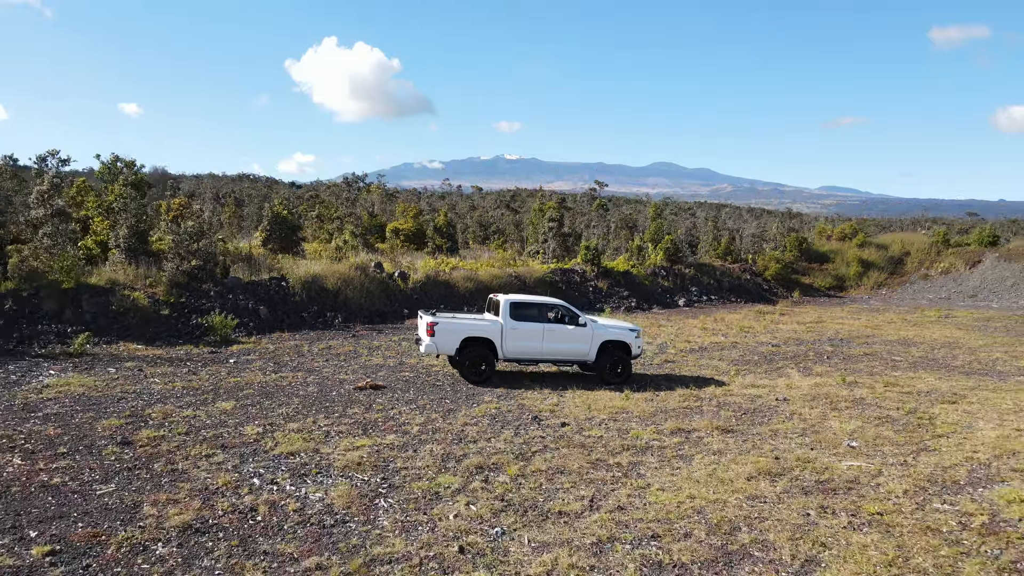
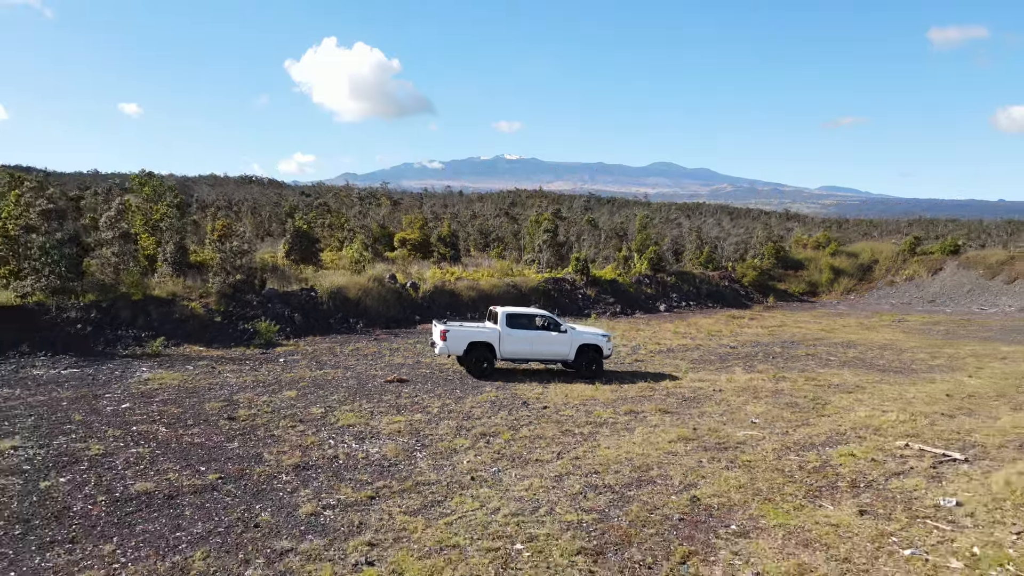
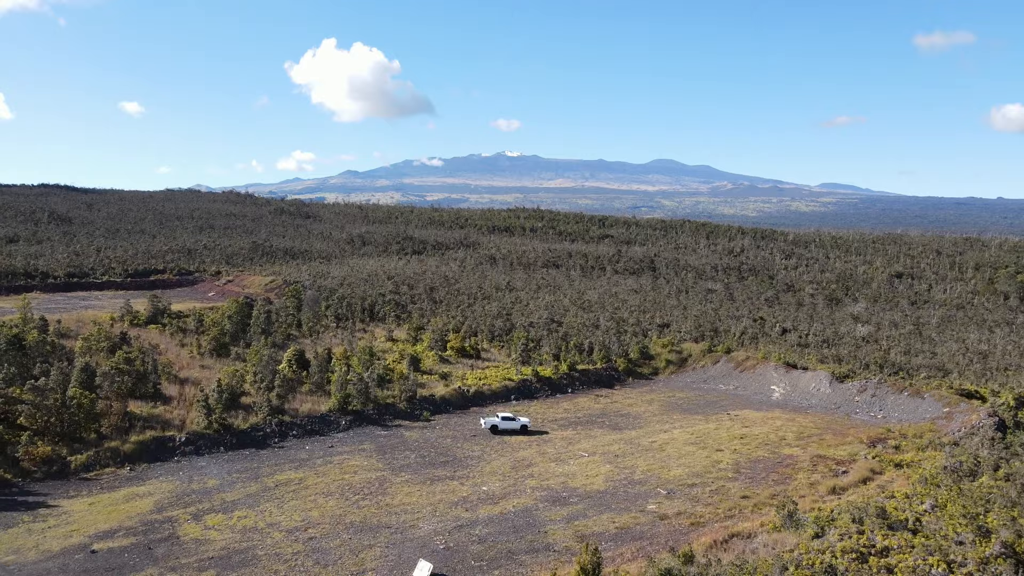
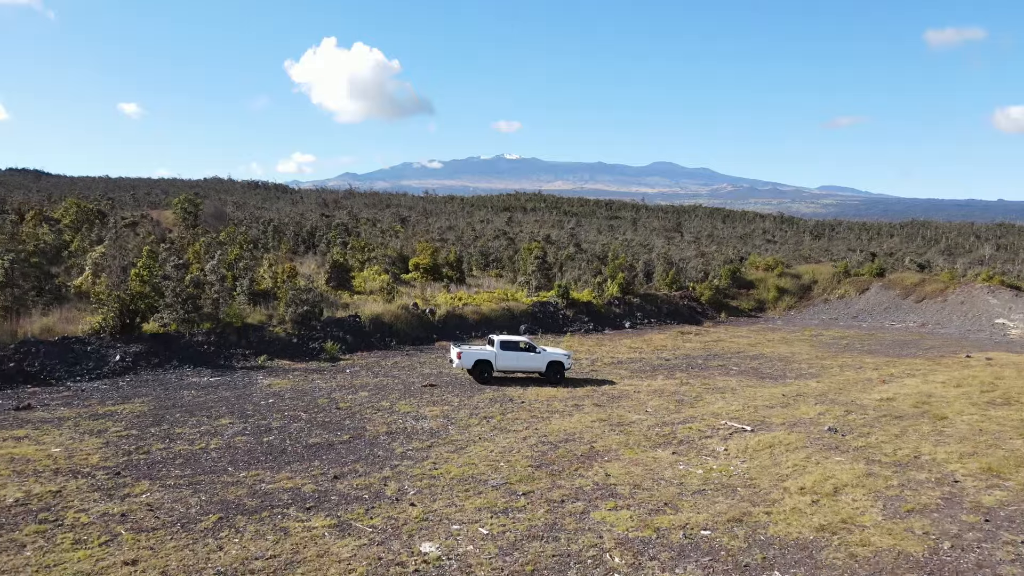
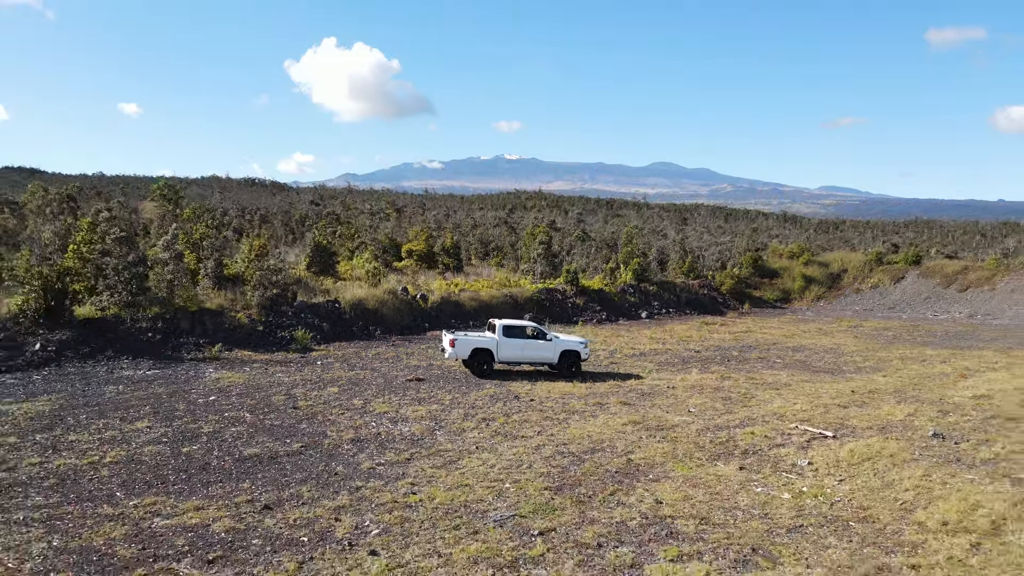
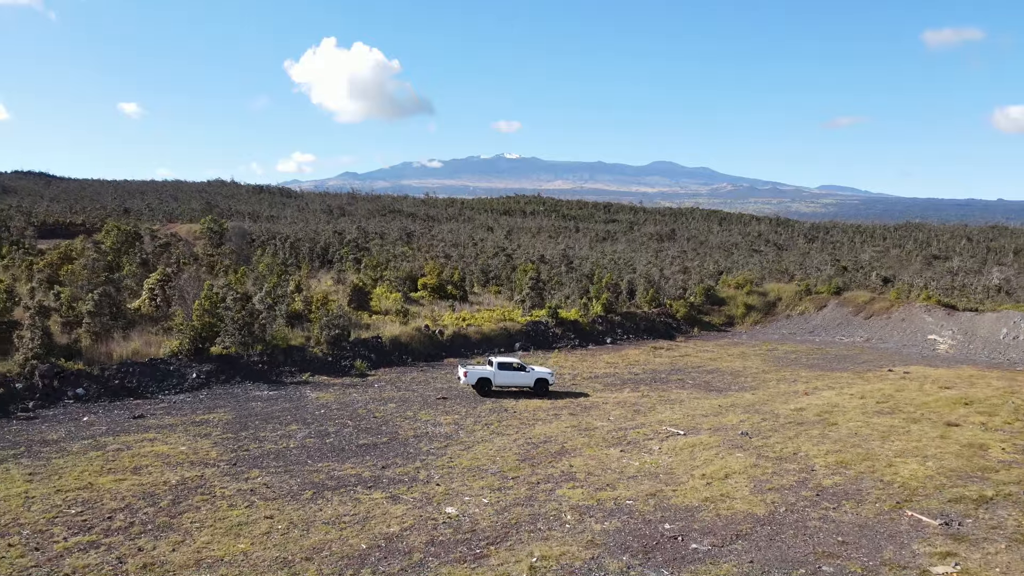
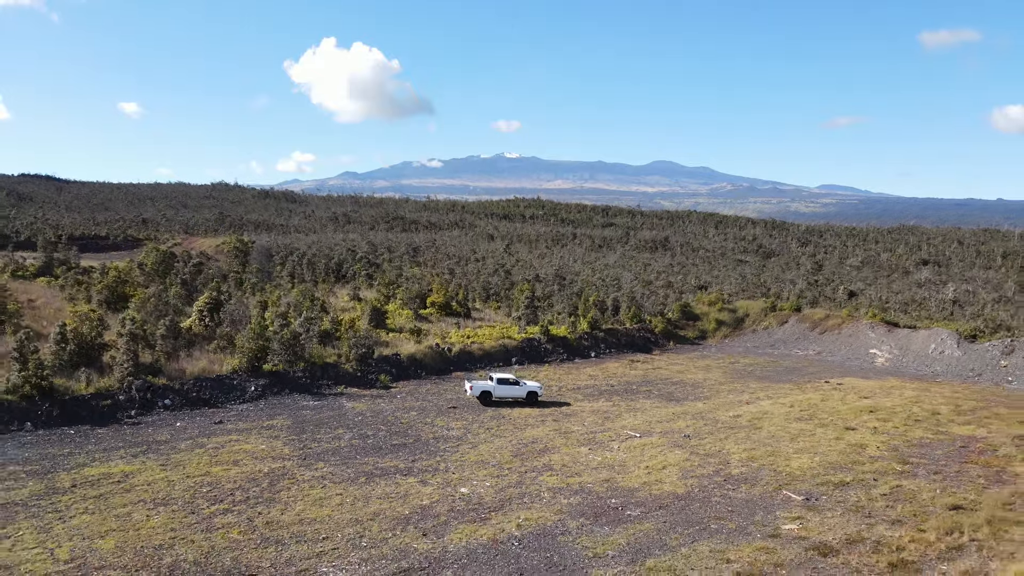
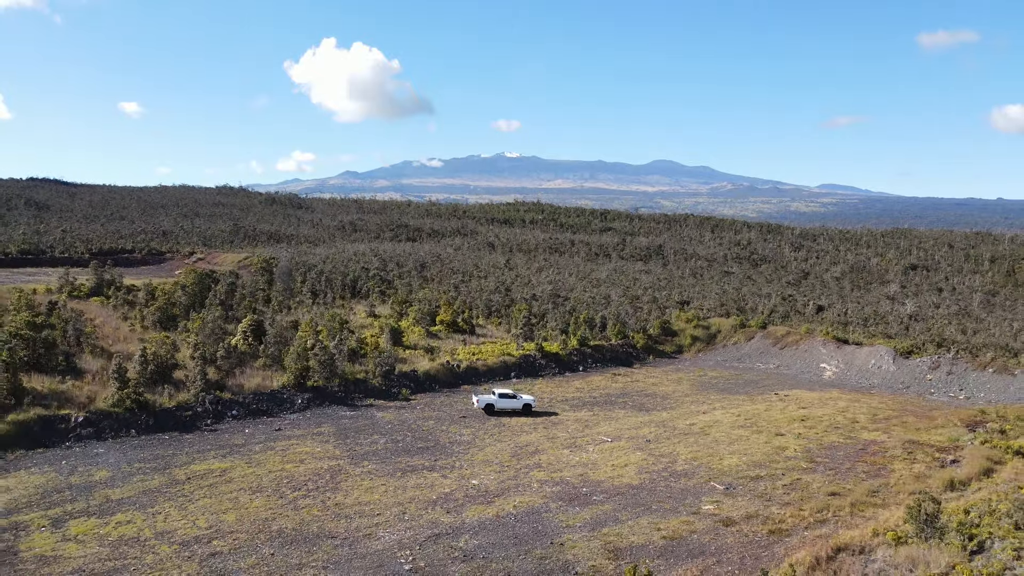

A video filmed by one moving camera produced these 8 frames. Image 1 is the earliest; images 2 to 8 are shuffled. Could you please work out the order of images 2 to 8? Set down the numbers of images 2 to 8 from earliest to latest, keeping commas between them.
2, 5, 4, 6, 7, 8, 3
